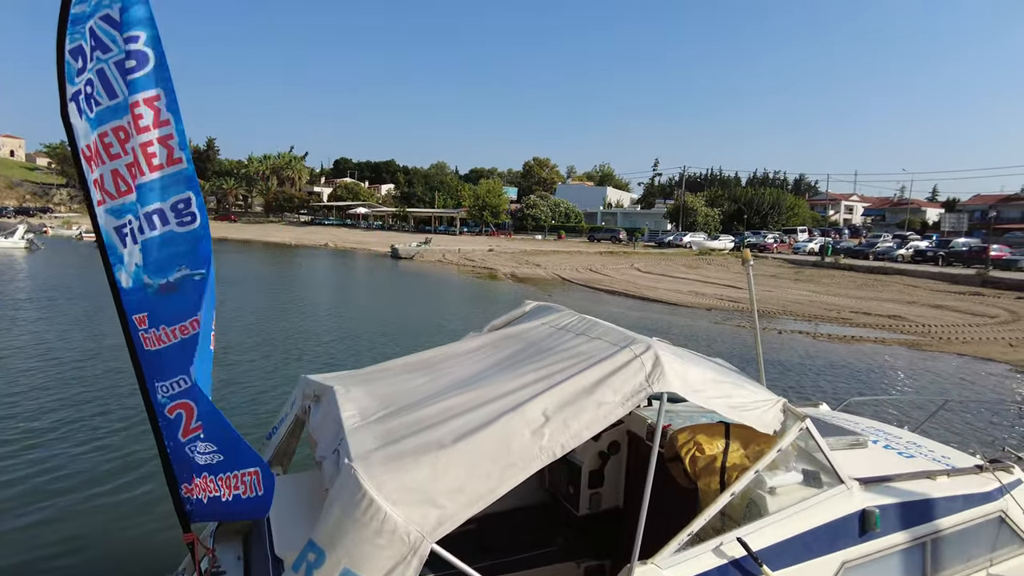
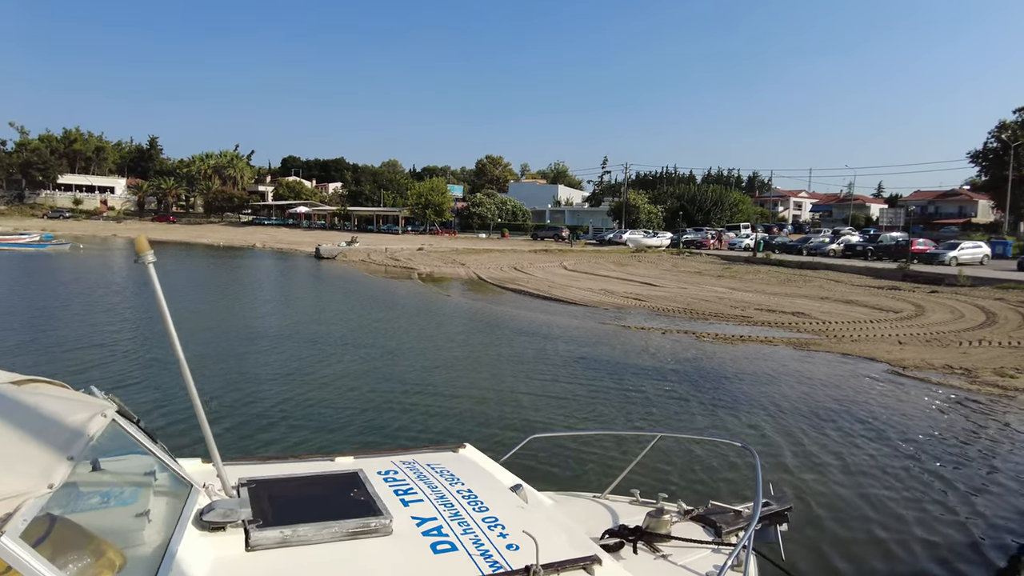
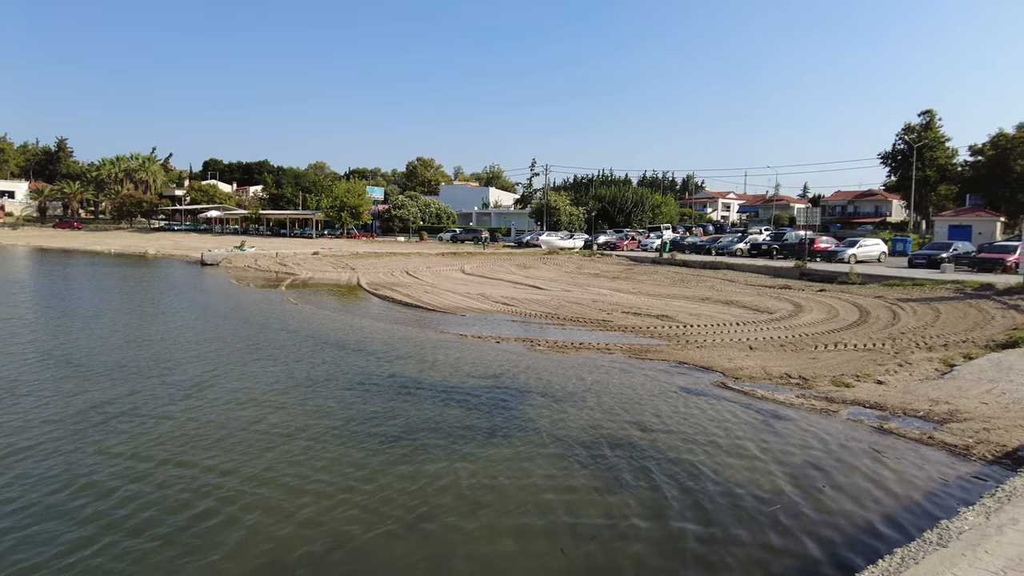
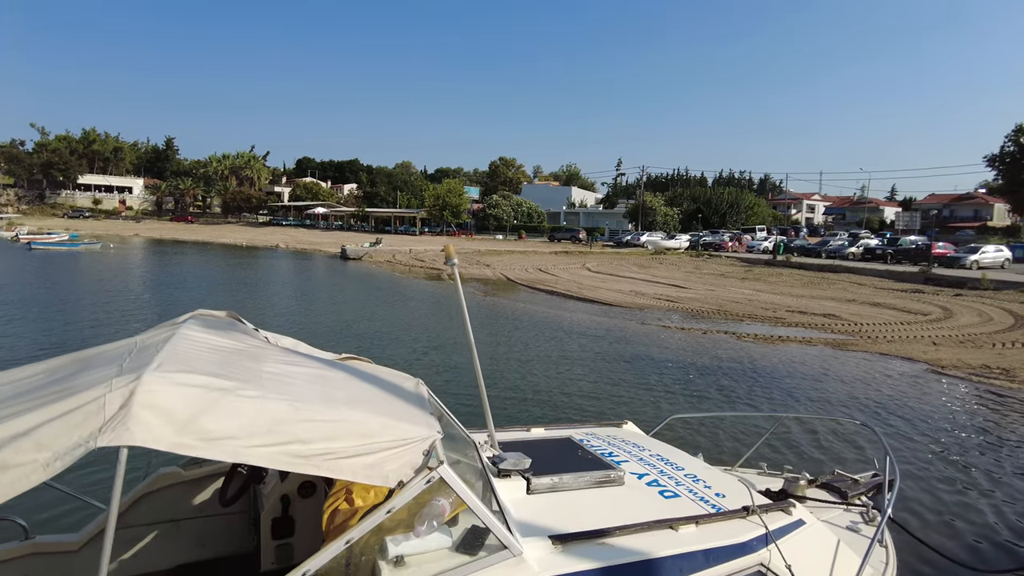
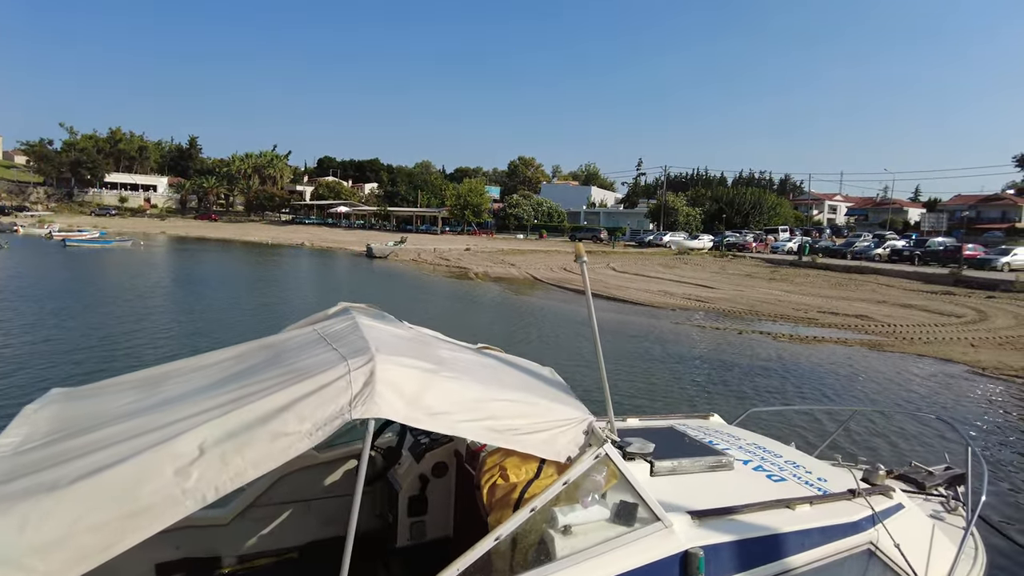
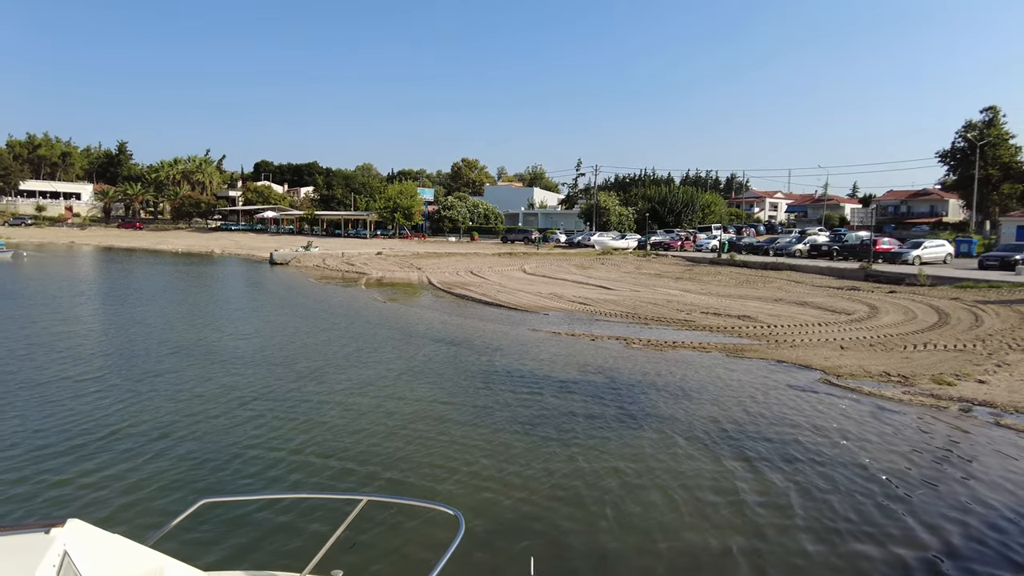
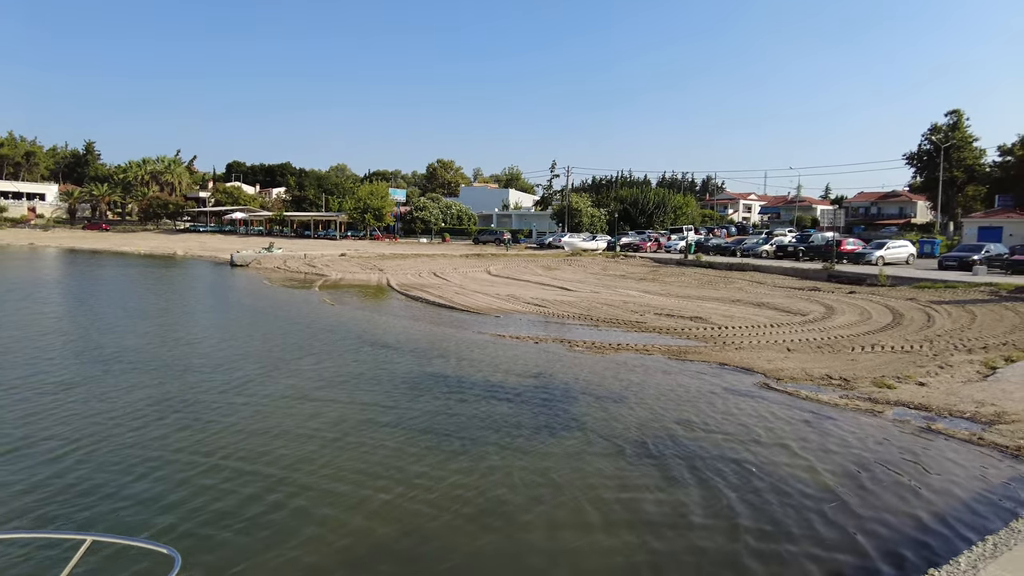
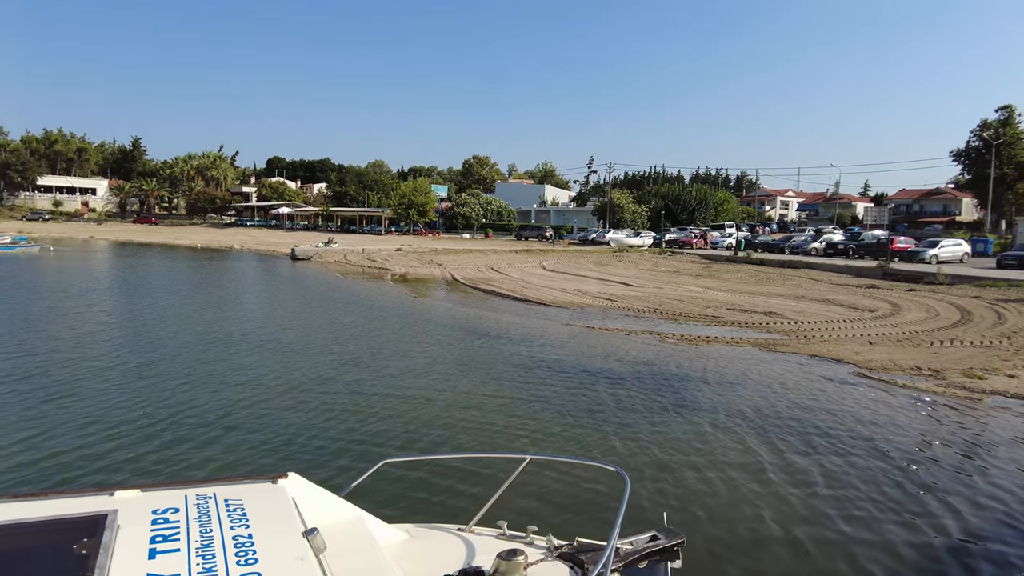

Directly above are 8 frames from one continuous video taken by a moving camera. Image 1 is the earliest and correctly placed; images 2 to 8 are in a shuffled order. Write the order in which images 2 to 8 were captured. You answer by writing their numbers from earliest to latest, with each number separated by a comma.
5, 4, 2, 8, 6, 7, 3
